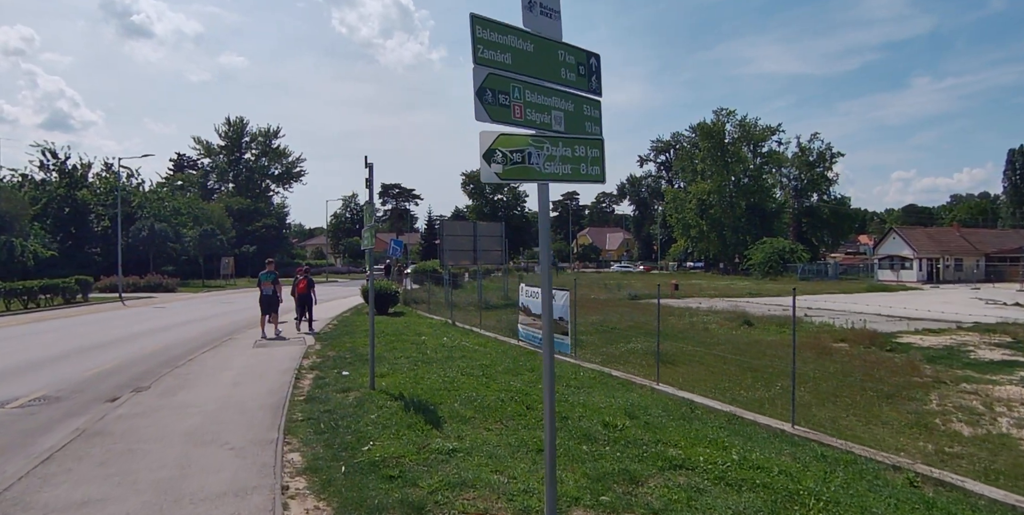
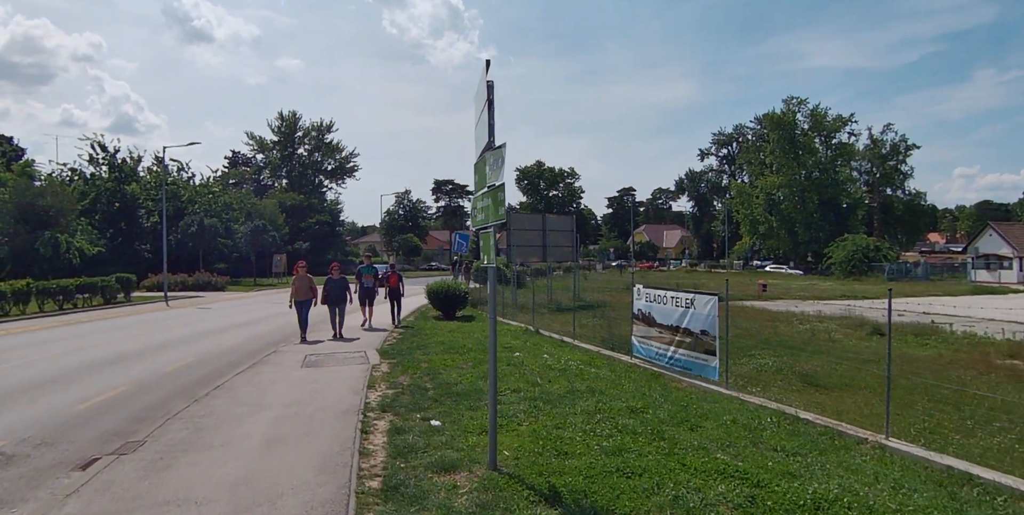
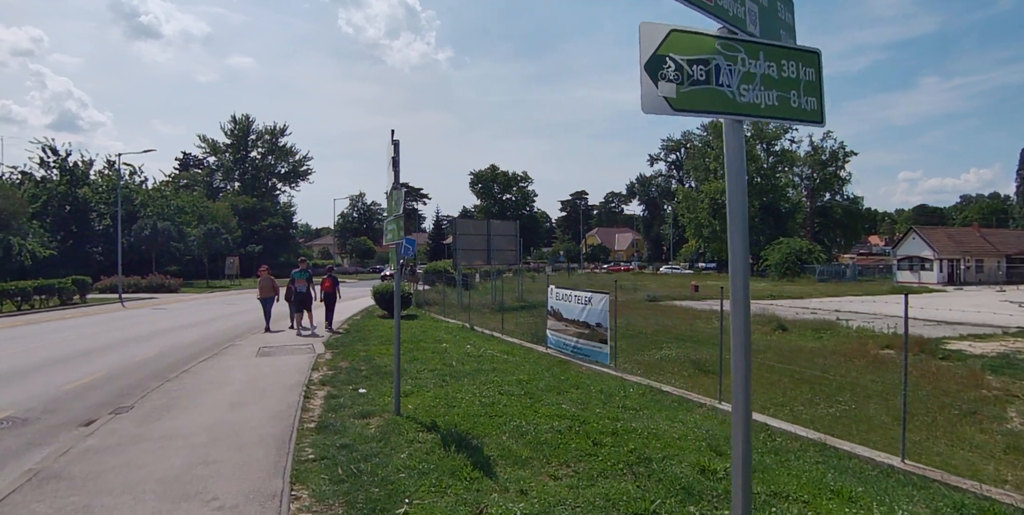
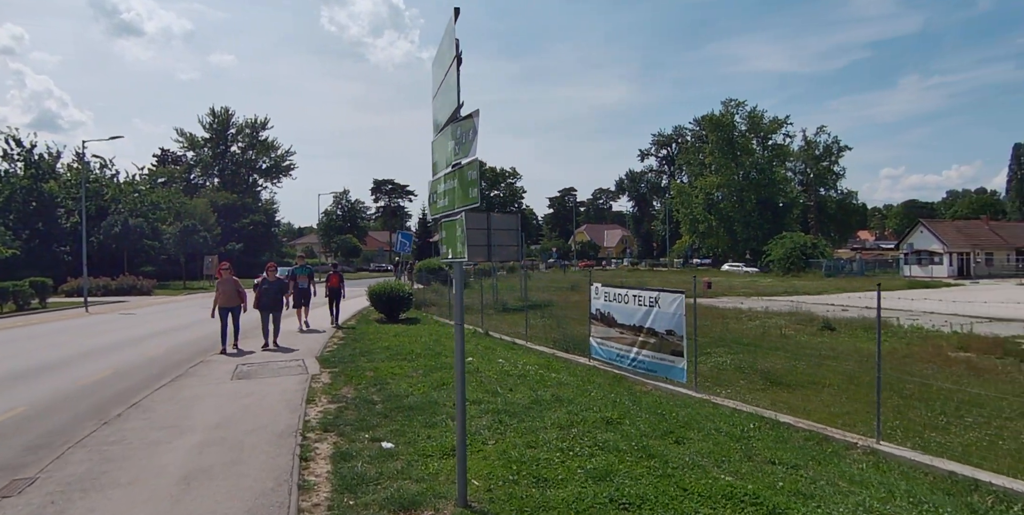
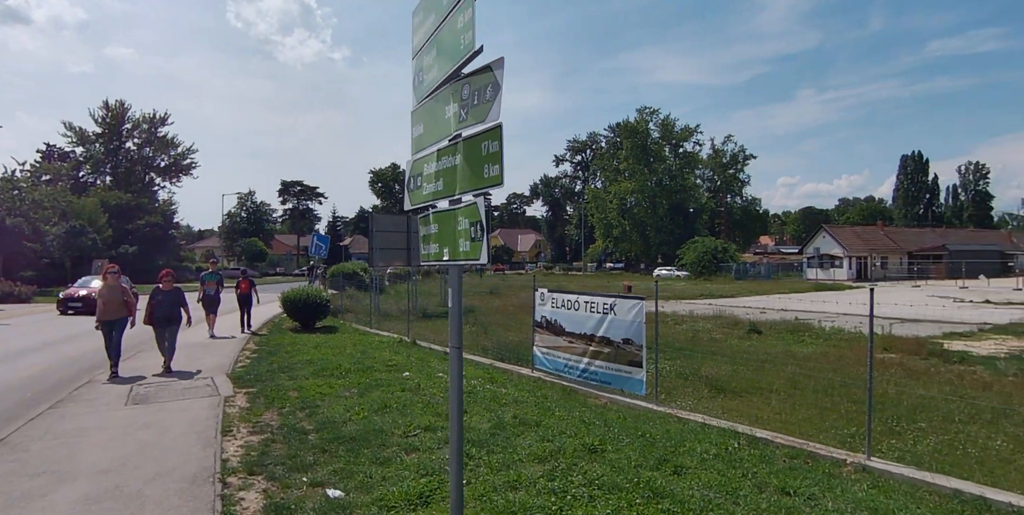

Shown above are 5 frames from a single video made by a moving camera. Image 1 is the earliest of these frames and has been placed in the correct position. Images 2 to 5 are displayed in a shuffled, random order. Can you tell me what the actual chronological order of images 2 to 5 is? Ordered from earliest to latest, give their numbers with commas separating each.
3, 2, 4, 5
